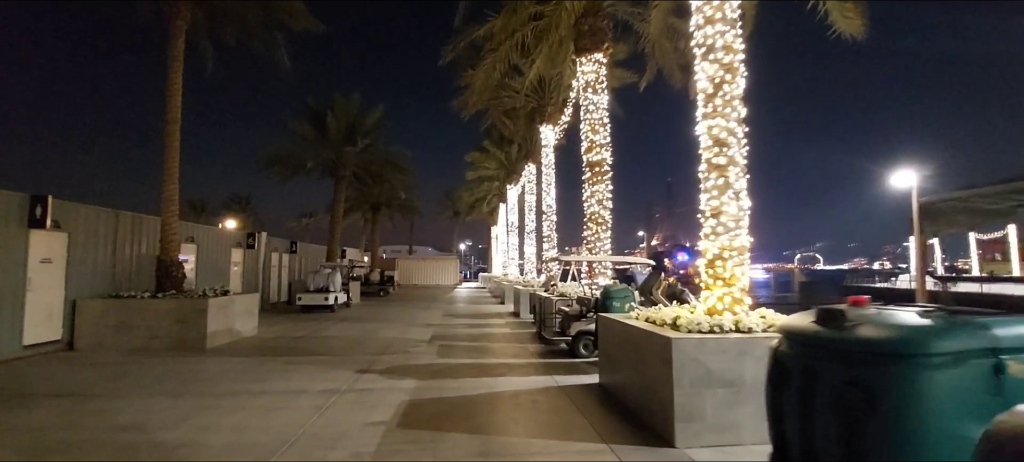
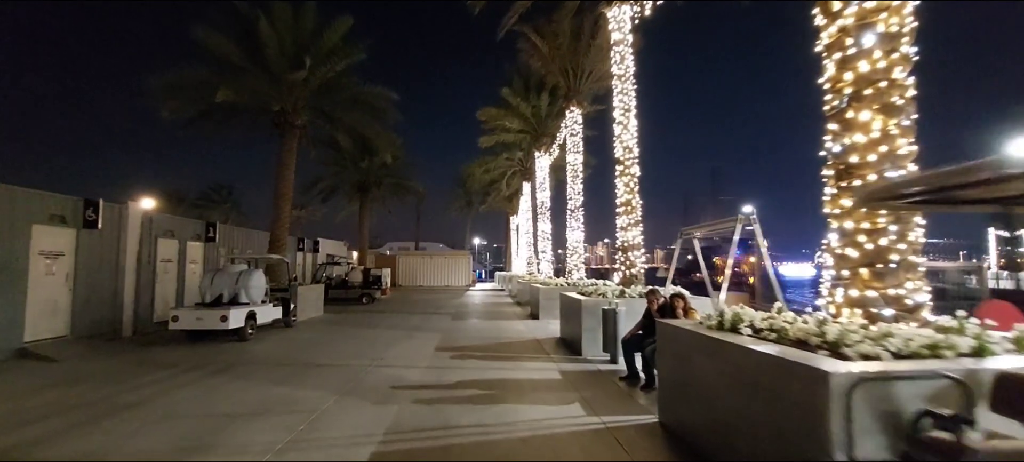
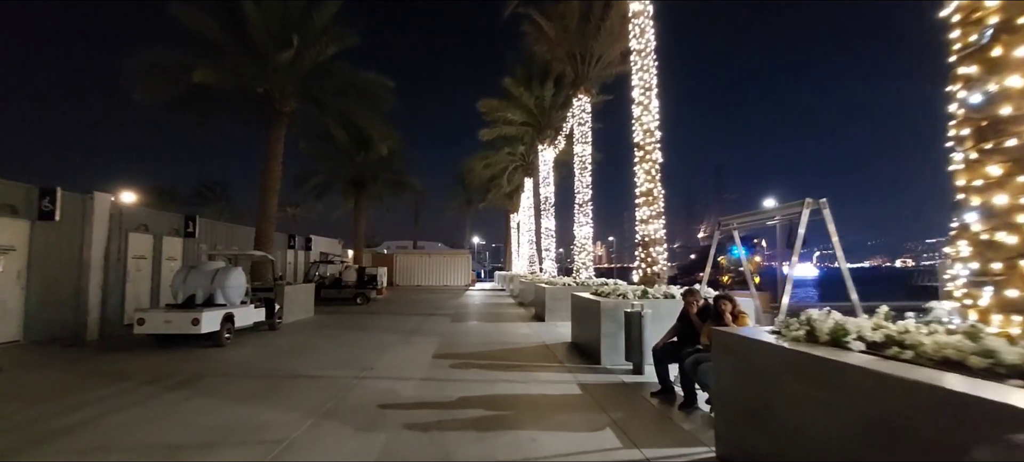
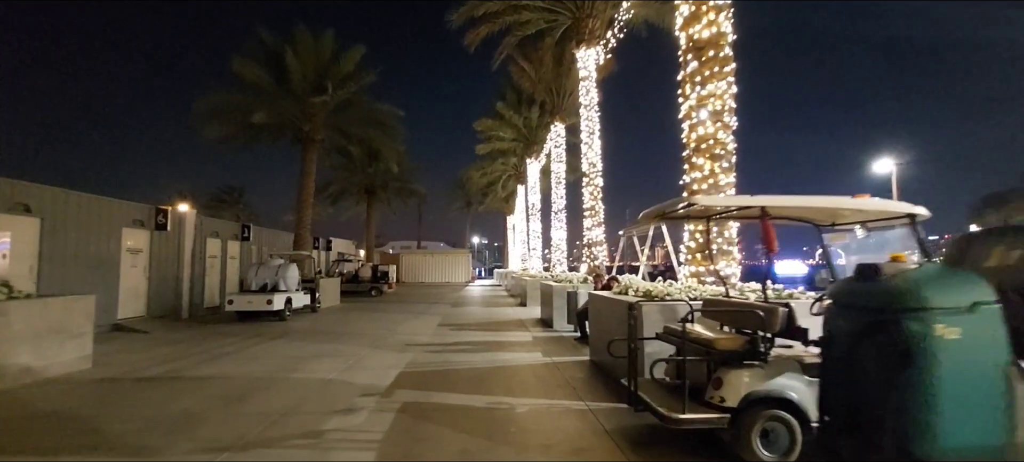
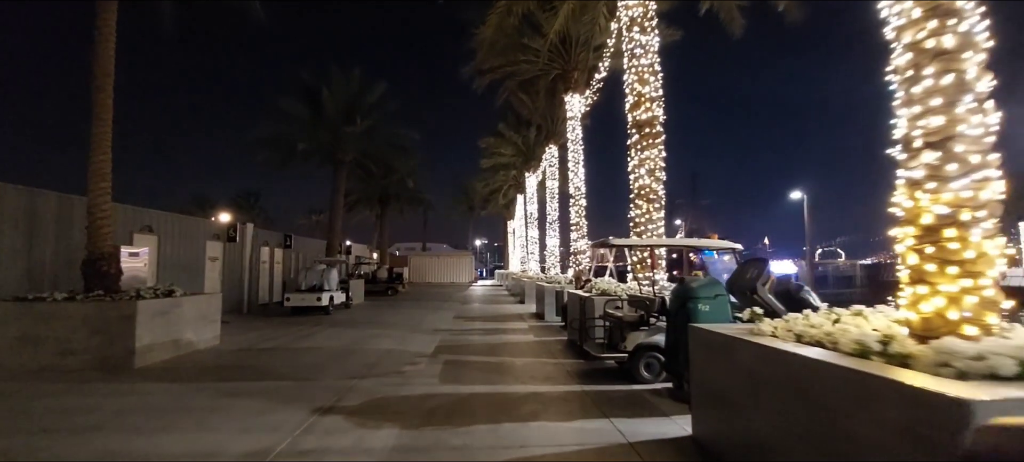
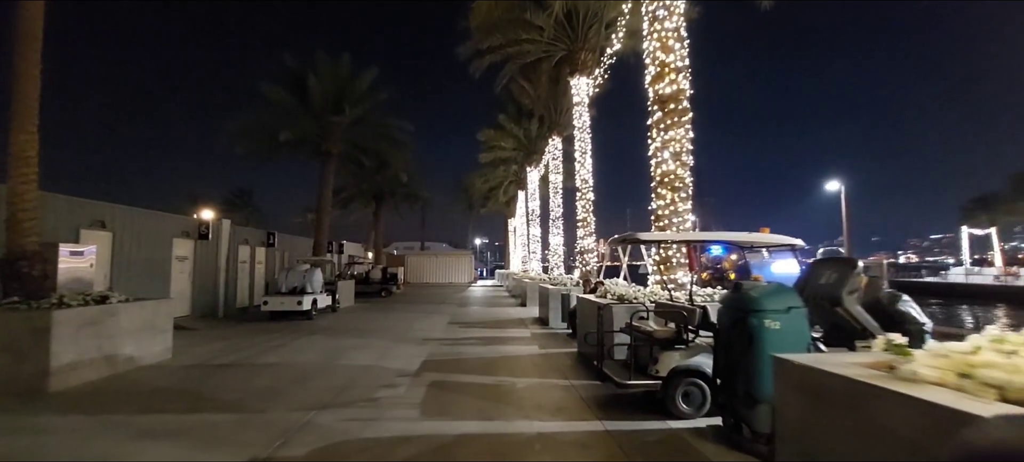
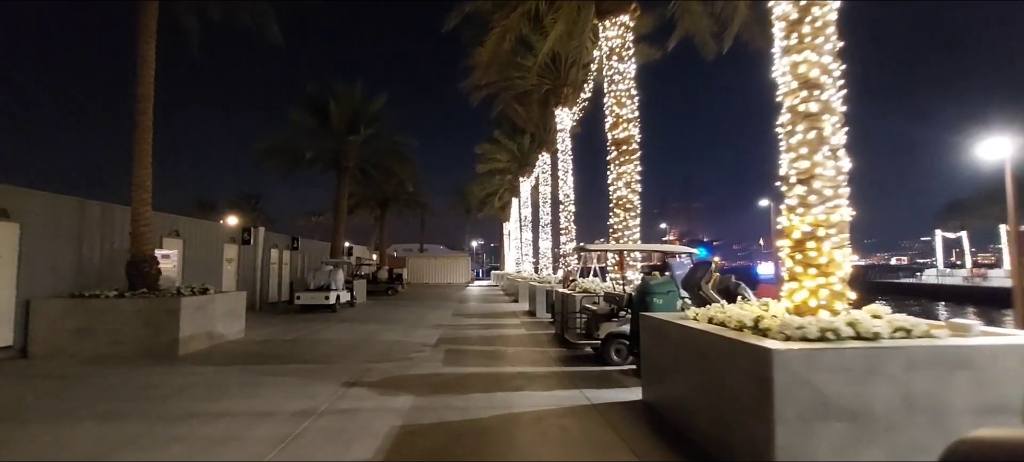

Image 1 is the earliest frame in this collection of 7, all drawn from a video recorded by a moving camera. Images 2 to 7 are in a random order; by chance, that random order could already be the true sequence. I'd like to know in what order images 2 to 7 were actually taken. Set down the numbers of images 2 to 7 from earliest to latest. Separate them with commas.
7, 5, 6, 4, 2, 3
